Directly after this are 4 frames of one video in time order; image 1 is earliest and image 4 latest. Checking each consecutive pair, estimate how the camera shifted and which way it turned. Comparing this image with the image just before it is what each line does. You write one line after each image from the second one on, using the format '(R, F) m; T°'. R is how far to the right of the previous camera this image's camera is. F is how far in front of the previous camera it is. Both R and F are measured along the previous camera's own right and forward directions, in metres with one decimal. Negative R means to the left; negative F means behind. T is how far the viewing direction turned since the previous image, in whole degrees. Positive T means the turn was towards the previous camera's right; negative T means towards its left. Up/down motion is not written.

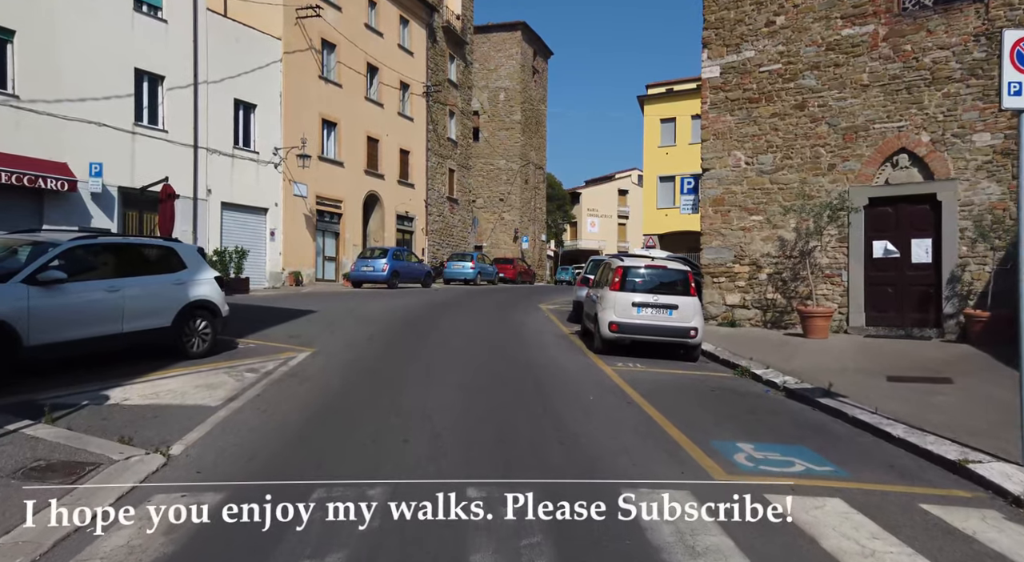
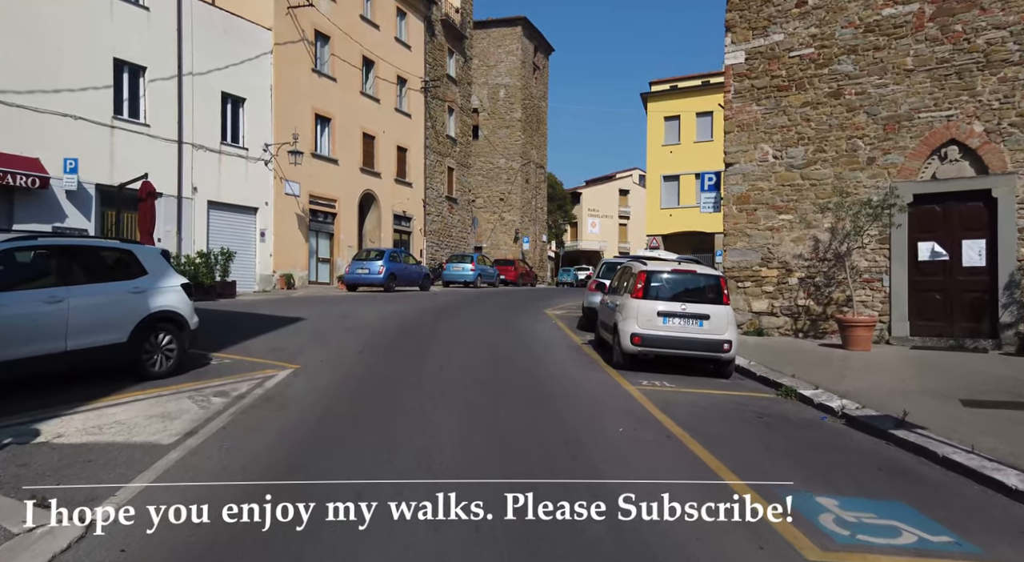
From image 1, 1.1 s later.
(-0.2, +1.3) m; 0°
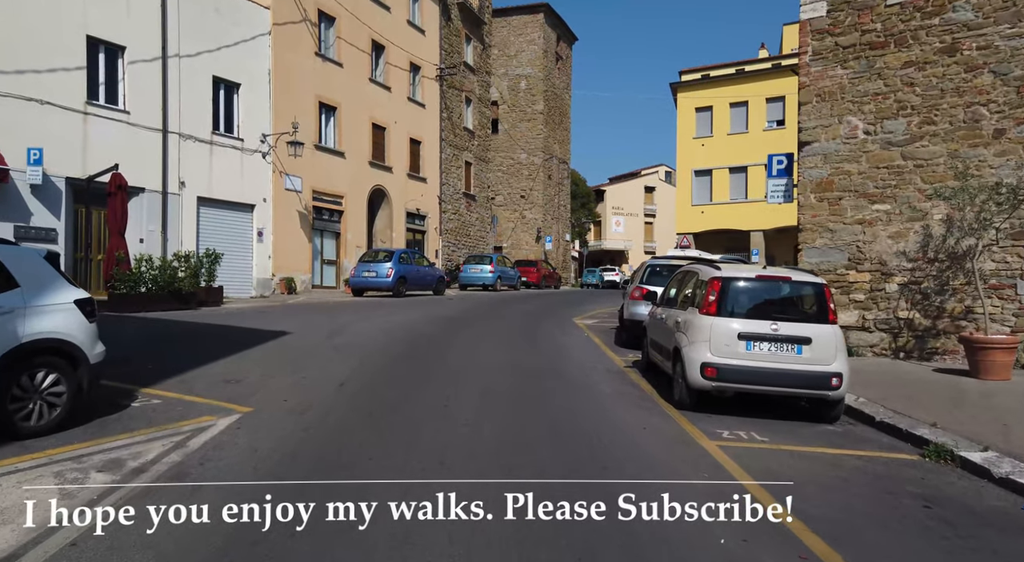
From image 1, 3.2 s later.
(-0.1, +2.6) m; -2°
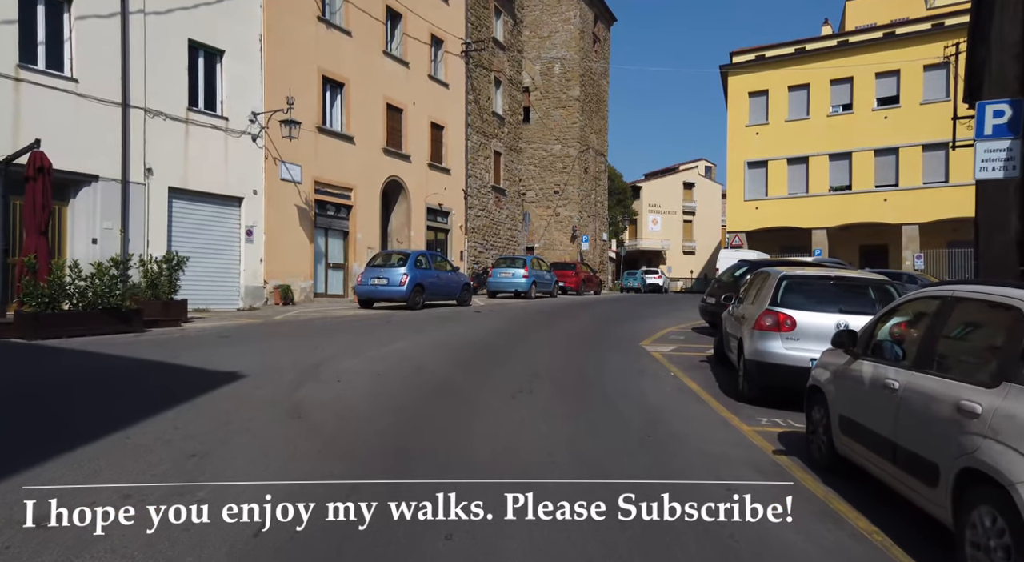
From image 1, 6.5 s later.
(-0.4, +4.2) m; -2°
